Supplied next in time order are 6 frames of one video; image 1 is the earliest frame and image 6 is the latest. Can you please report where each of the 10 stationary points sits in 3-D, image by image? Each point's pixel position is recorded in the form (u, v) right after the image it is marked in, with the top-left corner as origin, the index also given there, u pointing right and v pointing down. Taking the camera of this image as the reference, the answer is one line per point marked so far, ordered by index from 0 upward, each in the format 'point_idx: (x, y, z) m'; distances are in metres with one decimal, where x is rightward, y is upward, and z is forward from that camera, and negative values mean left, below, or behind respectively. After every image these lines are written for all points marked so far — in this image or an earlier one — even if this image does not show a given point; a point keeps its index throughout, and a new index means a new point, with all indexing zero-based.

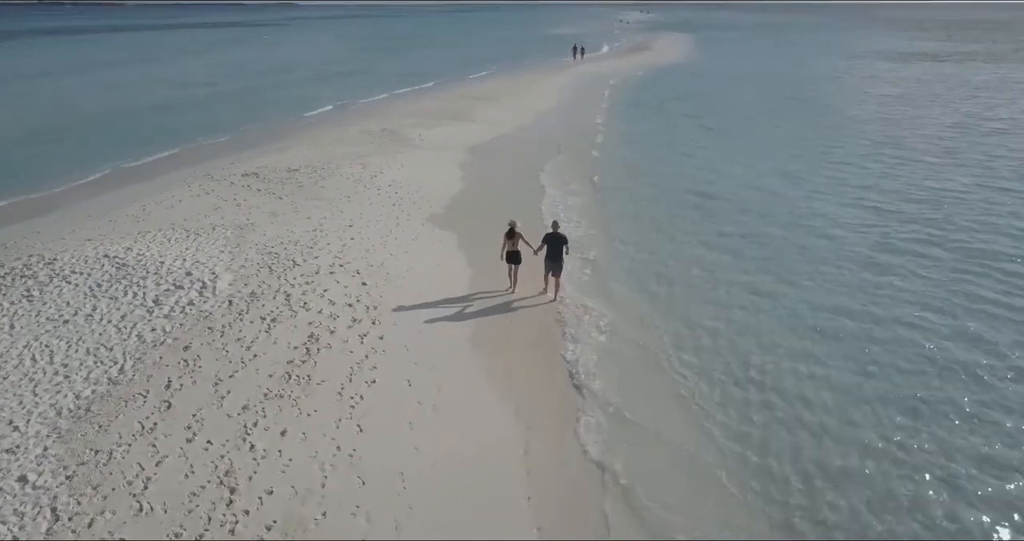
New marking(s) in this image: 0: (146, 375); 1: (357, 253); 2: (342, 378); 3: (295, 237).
0: (-4.4, -1.3, +8.8) m
1: (-2.8, +0.3, +13.2) m
2: (-2.1, -1.3, +9.1) m
3: (-4.1, +0.6, +13.9) m
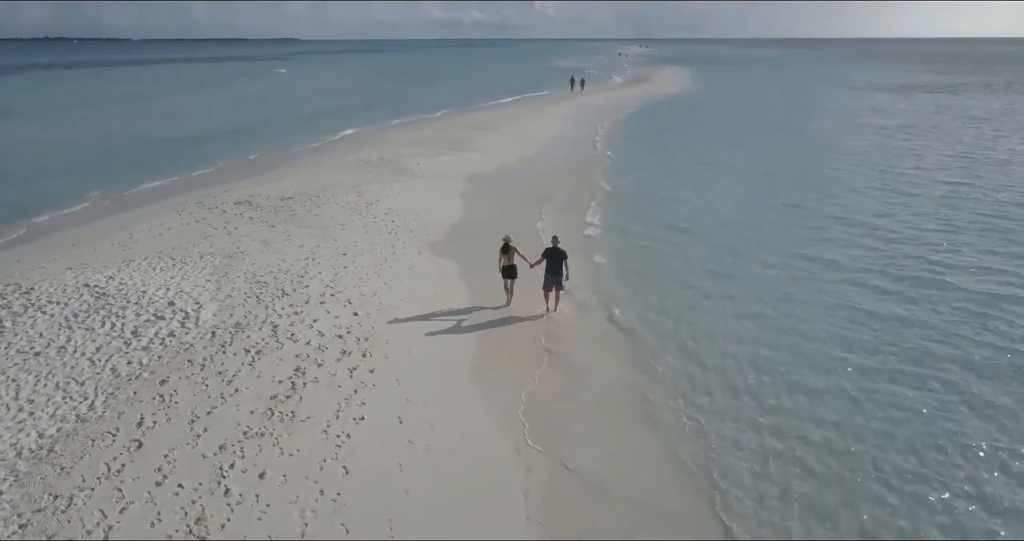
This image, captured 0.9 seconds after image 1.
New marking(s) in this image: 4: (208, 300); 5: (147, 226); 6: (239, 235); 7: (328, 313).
0: (-4.4, -1.6, +8.3) m
1: (-2.8, -0.2, +12.7) m
2: (-2.1, -1.7, +8.5) m
3: (-4.1, +0.1, +13.4) m
4: (-4.6, -0.4, +11.3) m
5: (-8.0, +1.0, +16.2) m
6: (-5.7, +0.7, +15.3) m
7: (-2.8, -0.6, +11.2) m
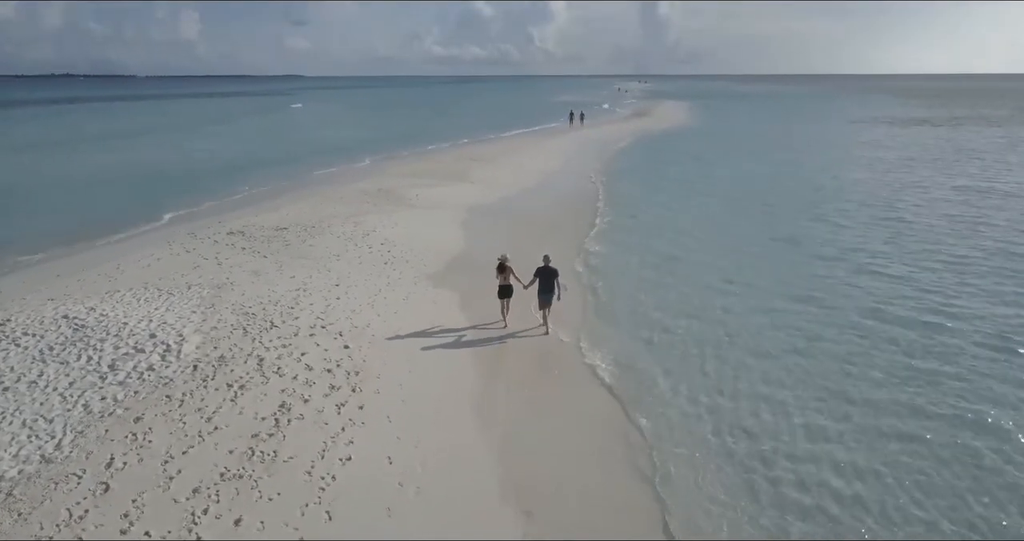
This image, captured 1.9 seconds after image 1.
0: (-4.5, -1.9, +7.7) m
1: (-2.8, -0.7, +12.2) m
2: (-2.1, -2.0, +7.9) m
3: (-4.1, -0.4, +12.9) m
4: (-4.7, -0.9, +10.7) m
5: (-8.1, +0.3, +15.8) m
6: (-5.7, +0.1, +14.8) m
7: (-2.8, -1.1, +10.7) m
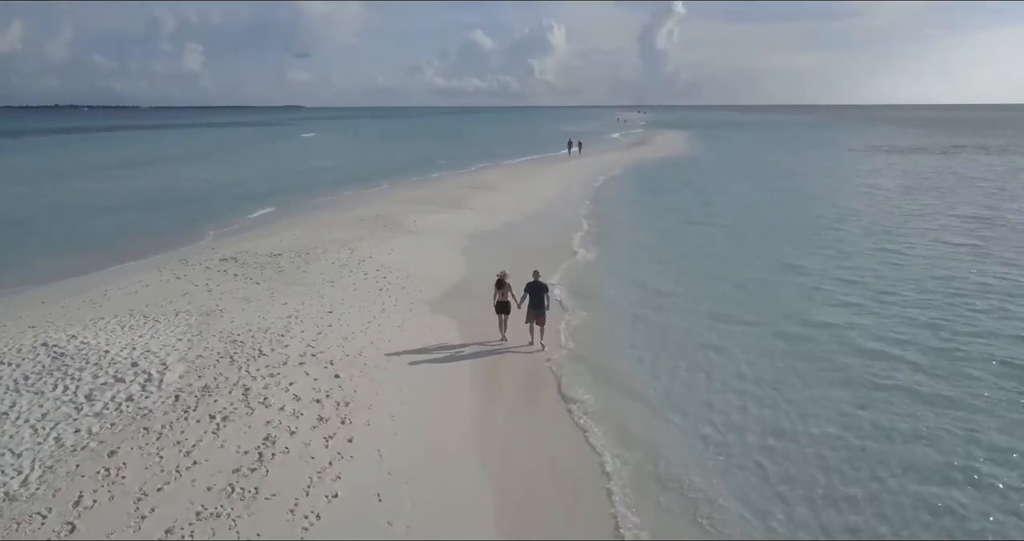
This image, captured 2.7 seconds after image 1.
0: (-4.5, -2.1, +7.2) m
1: (-2.8, -1.1, +11.8) m
2: (-2.2, -2.2, +7.4) m
3: (-4.2, -0.9, +12.5) m
4: (-4.7, -1.3, +10.3) m
5: (-8.1, -0.2, +15.4) m
6: (-5.7, -0.4, +14.4) m
7: (-2.9, -1.5, +10.3) m
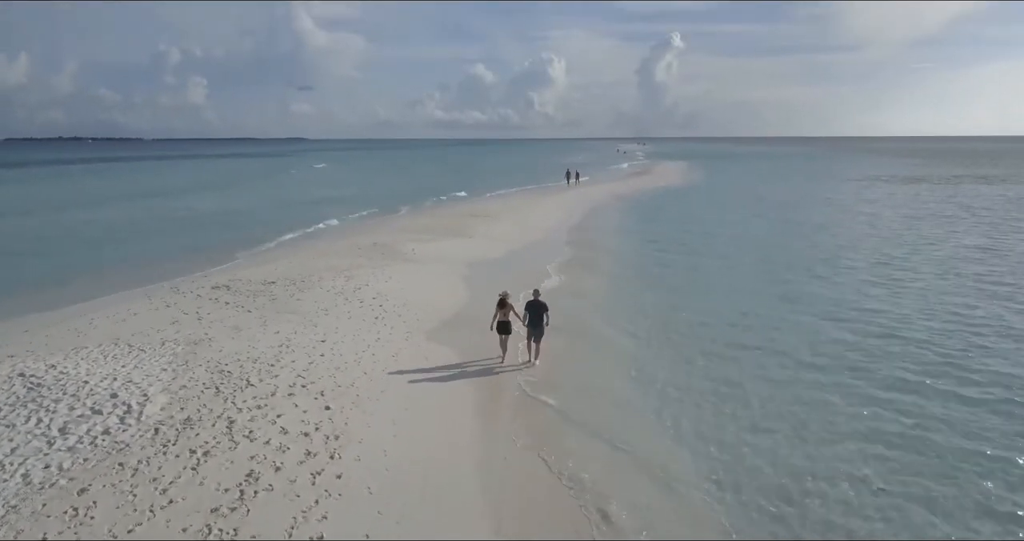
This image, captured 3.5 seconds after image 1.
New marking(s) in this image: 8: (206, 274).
0: (-4.5, -2.3, +6.7) m
1: (-2.9, -1.5, +11.3) m
2: (-2.2, -2.5, +6.9) m
3: (-4.2, -1.3, +12.0) m
4: (-4.7, -1.6, +9.8) m
5: (-8.1, -0.8, +14.9) m
6: (-5.7, -0.9, +14.0) m
7: (-2.9, -1.8, +9.8) m
8: (-8.0, -0.1, +19.4) m
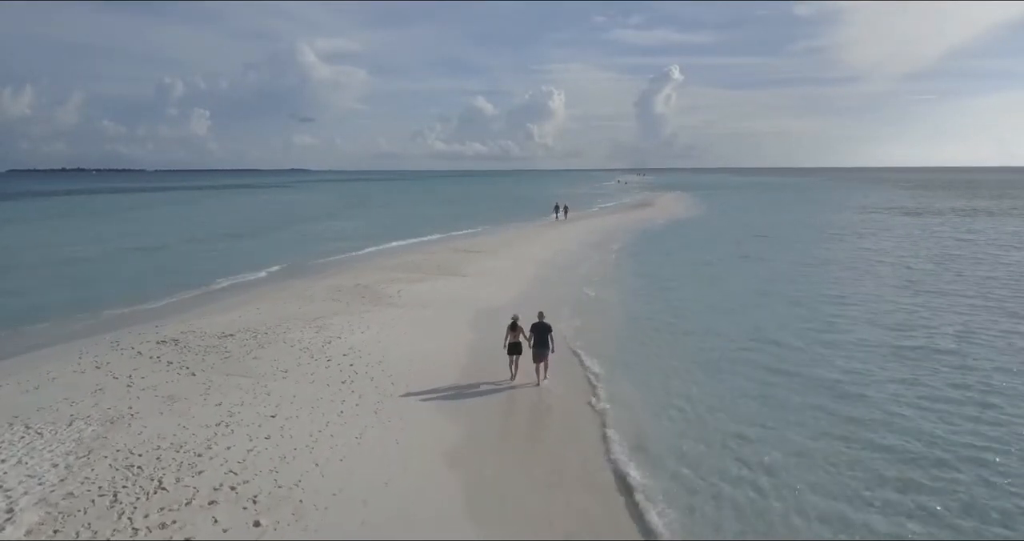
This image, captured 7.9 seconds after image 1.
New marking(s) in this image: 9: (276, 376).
0: (-4.6, -2.9, +4.3) m
1: (-3.0, -2.3, +8.9) m
2: (-2.3, -3.1, +4.5) m
3: (-4.3, -2.1, +9.6) m
4: (-4.8, -2.3, +7.4) m
5: (-8.2, -1.7, +12.6) m
6: (-5.8, -1.8, +11.6) m
7: (-3.0, -2.5, +7.4) m
8: (-8.1, -1.2, +17.0) m
9: (-4.0, -1.8, +12.6) m
